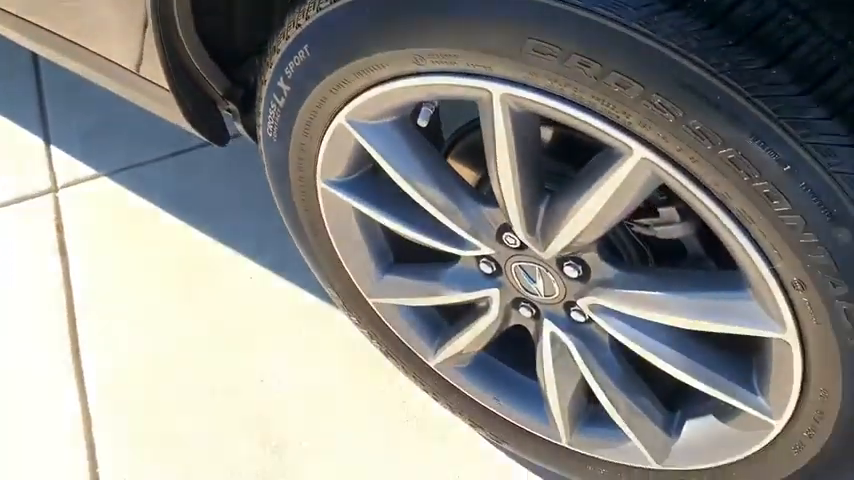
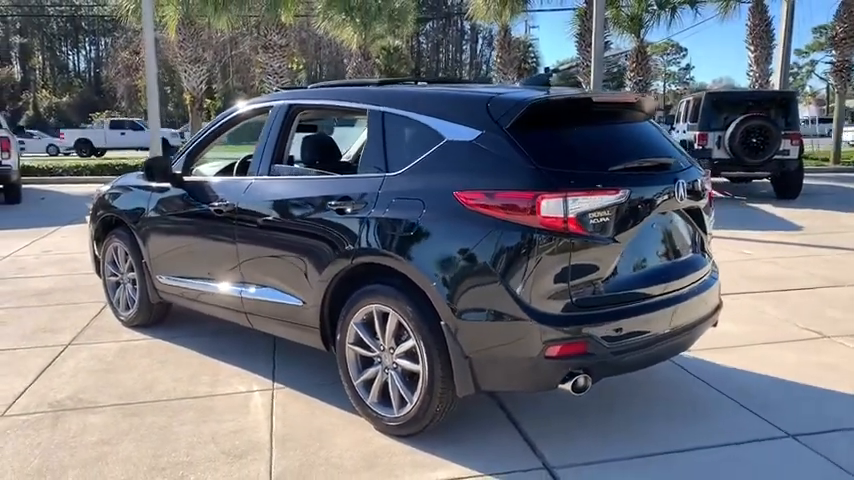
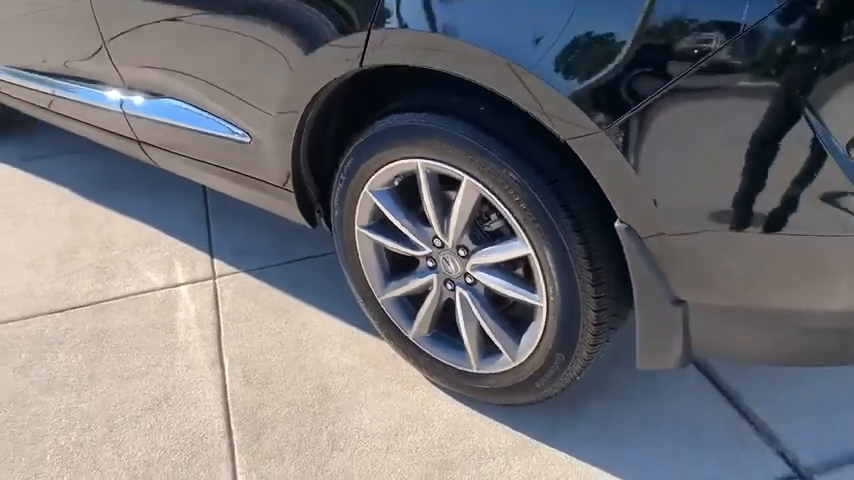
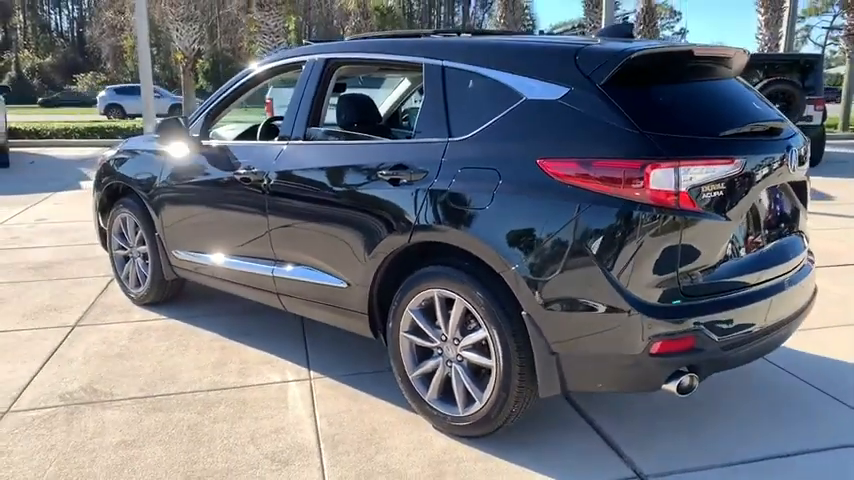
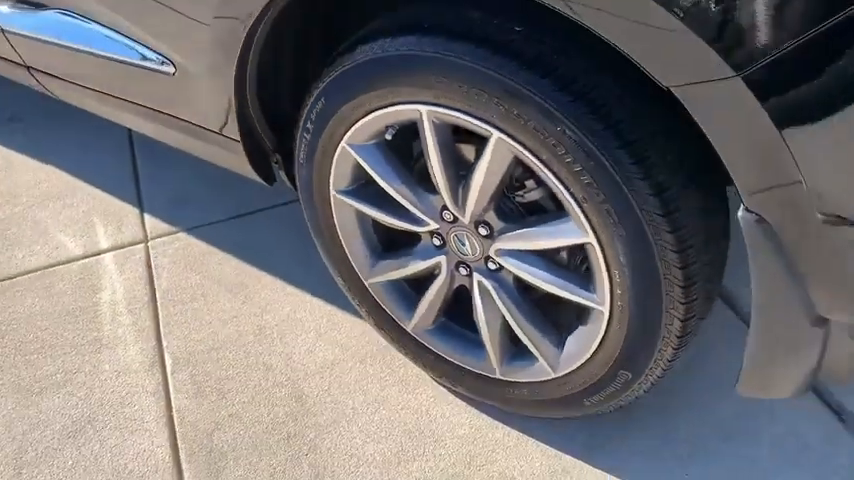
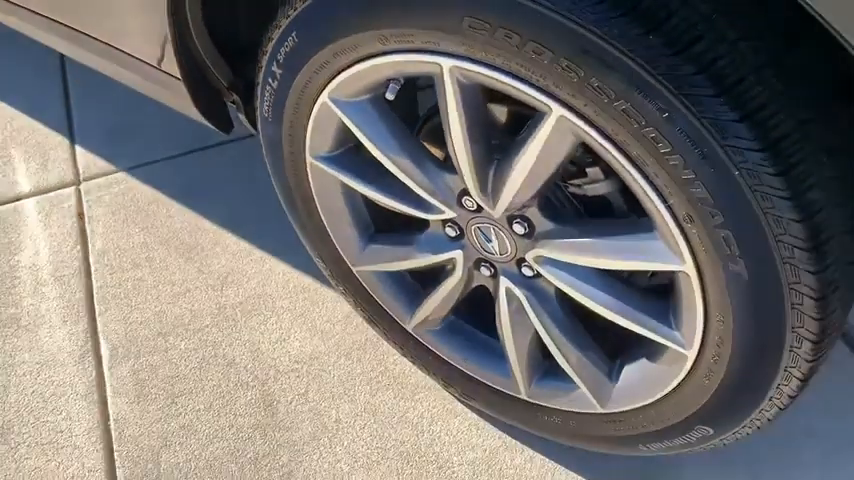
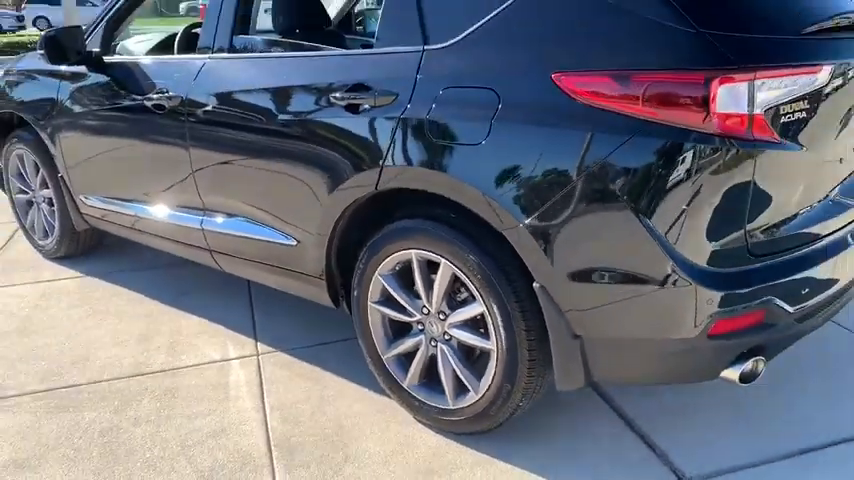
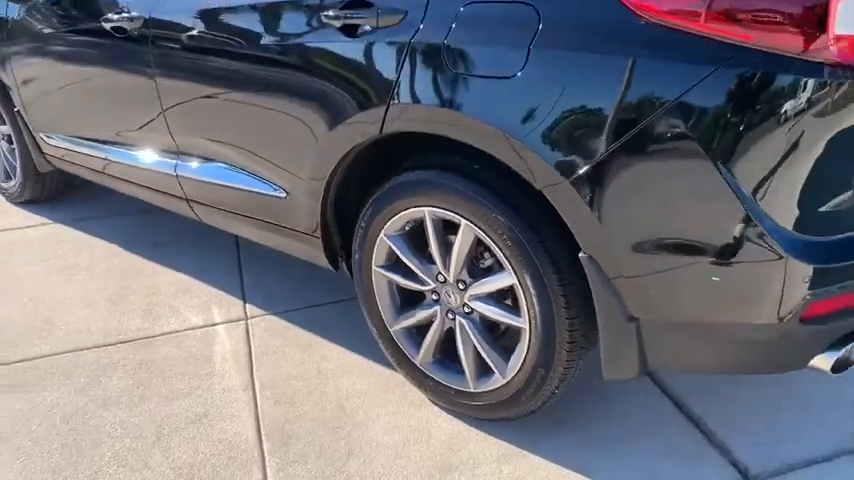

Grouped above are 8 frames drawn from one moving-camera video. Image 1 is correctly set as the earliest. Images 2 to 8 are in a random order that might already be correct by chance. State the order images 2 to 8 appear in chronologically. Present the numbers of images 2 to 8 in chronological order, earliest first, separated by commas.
6, 5, 3, 8, 7, 4, 2
